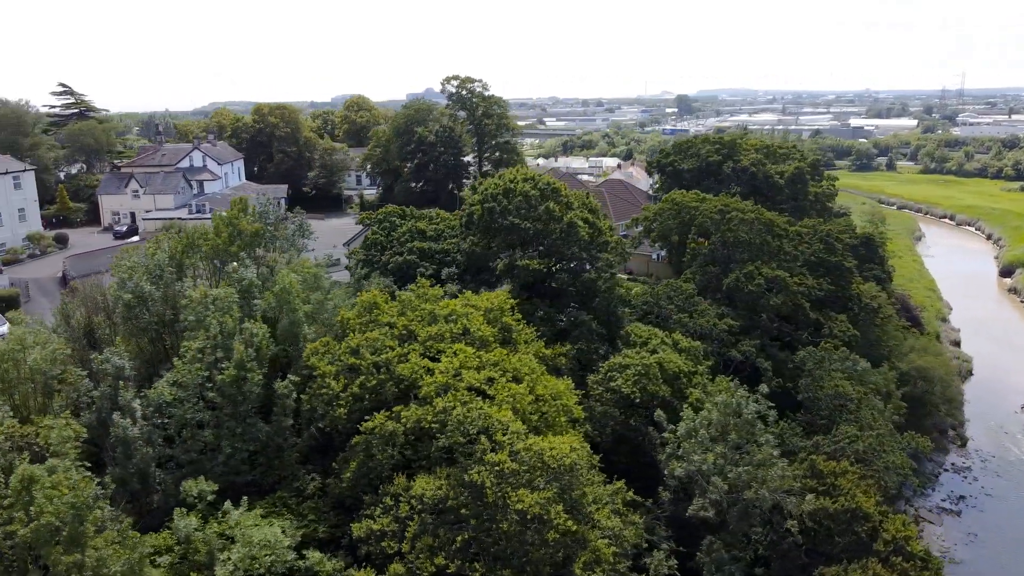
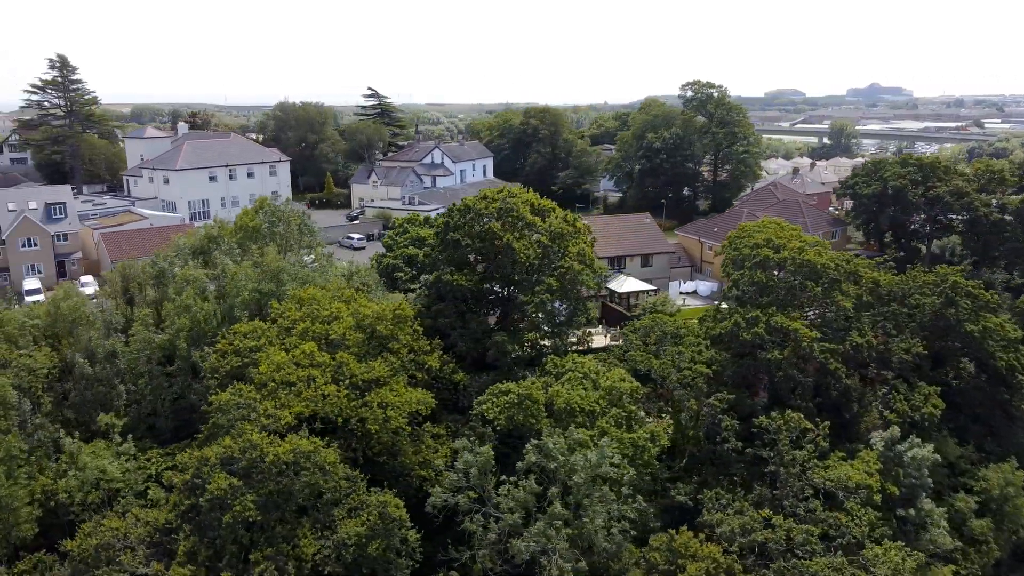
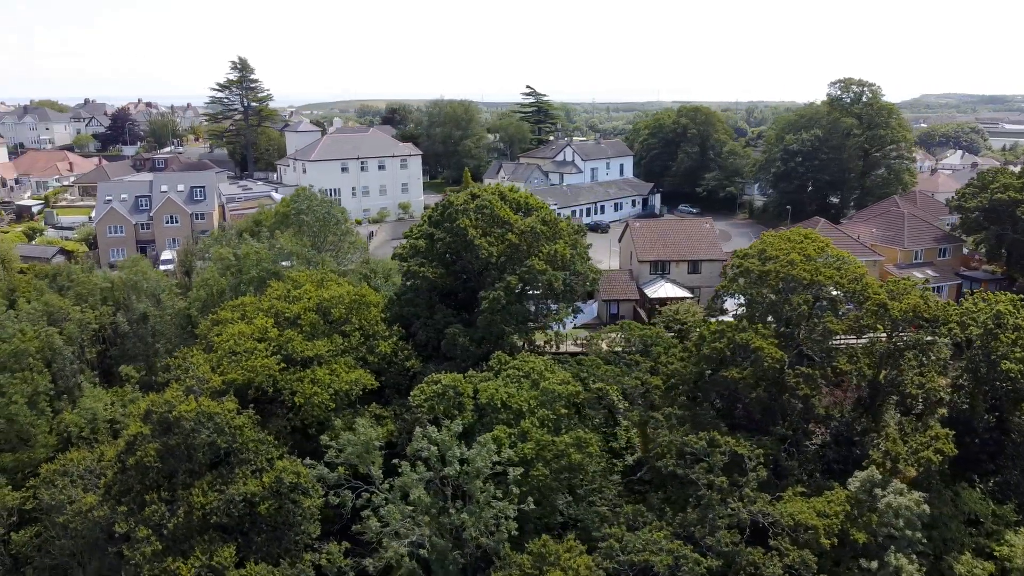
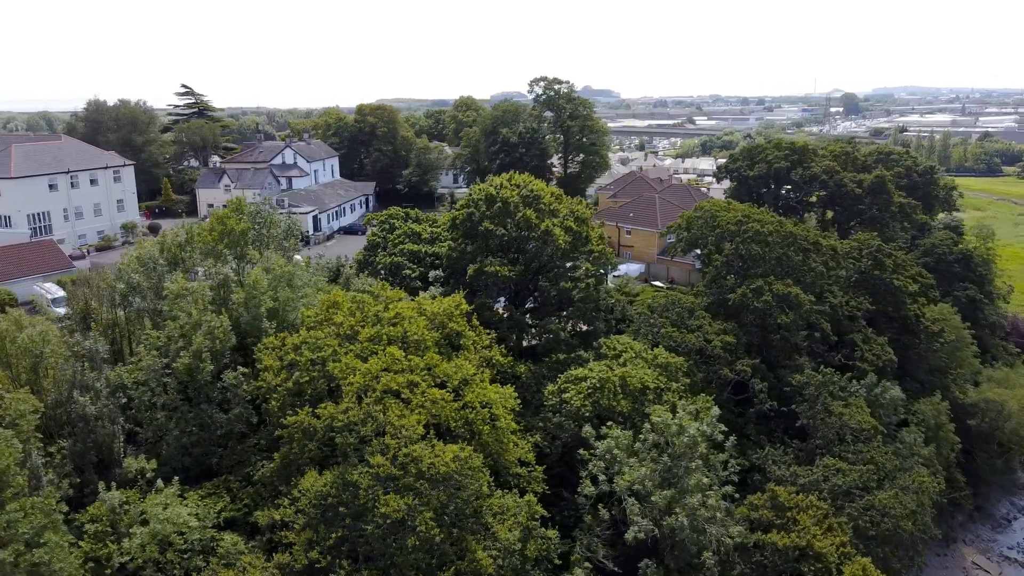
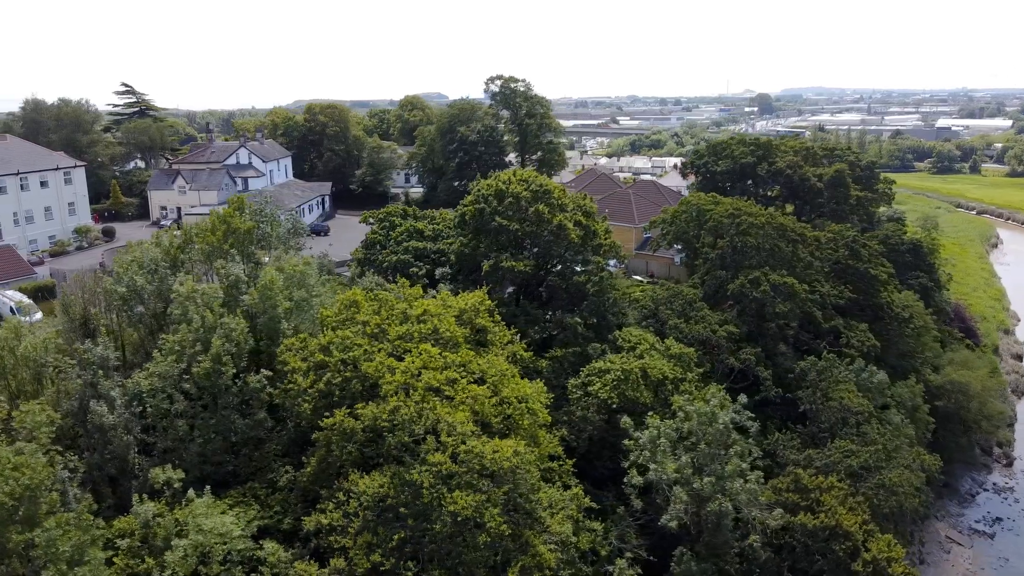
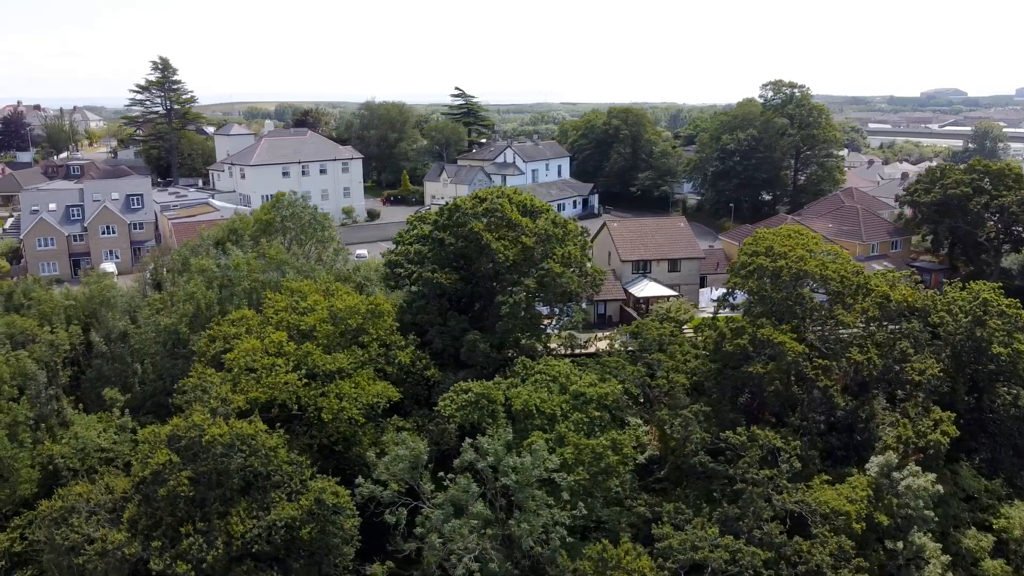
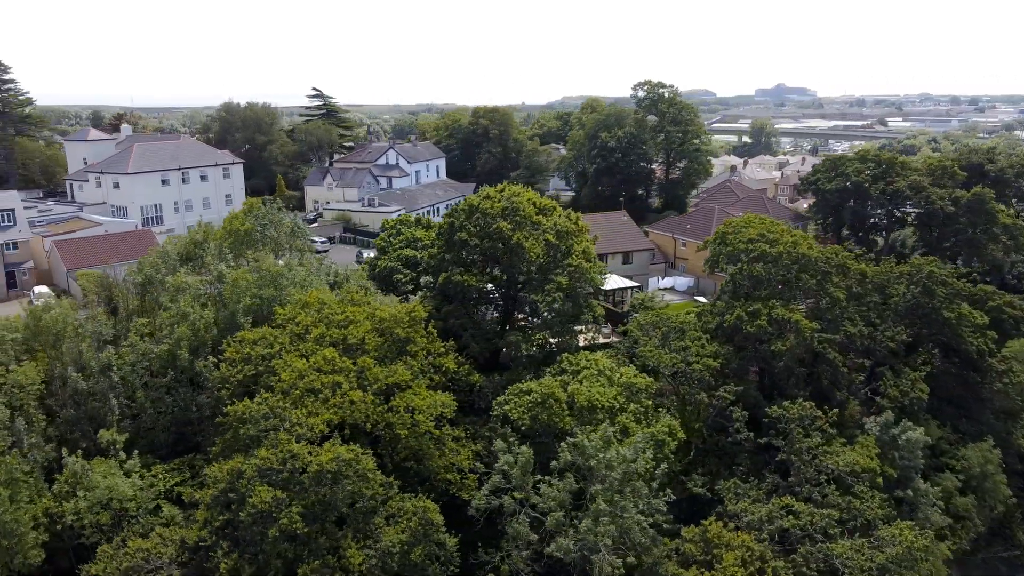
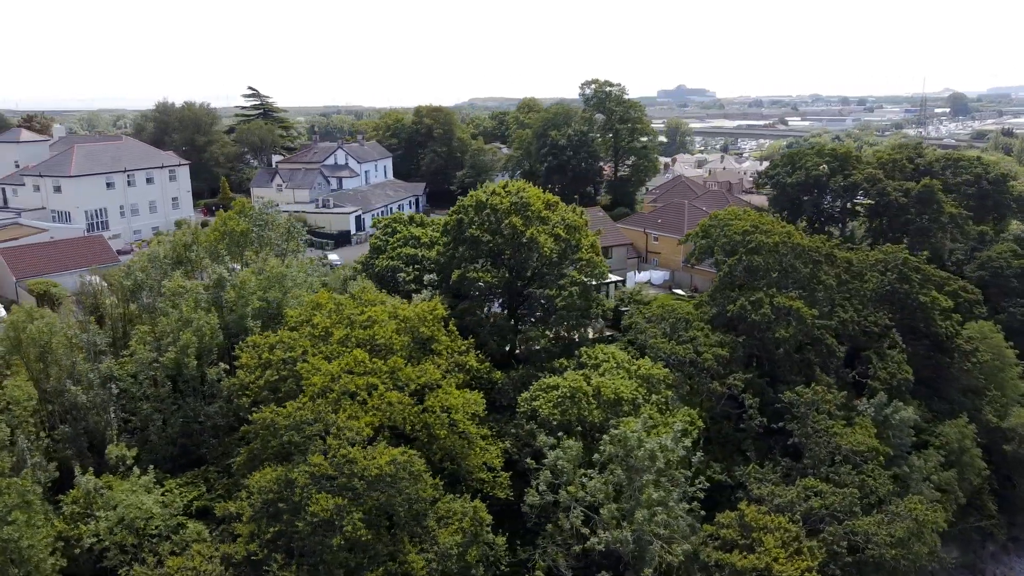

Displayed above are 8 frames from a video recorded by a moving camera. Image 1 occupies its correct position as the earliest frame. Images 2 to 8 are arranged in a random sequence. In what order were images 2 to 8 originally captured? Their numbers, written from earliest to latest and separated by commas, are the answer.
5, 4, 8, 7, 2, 6, 3
